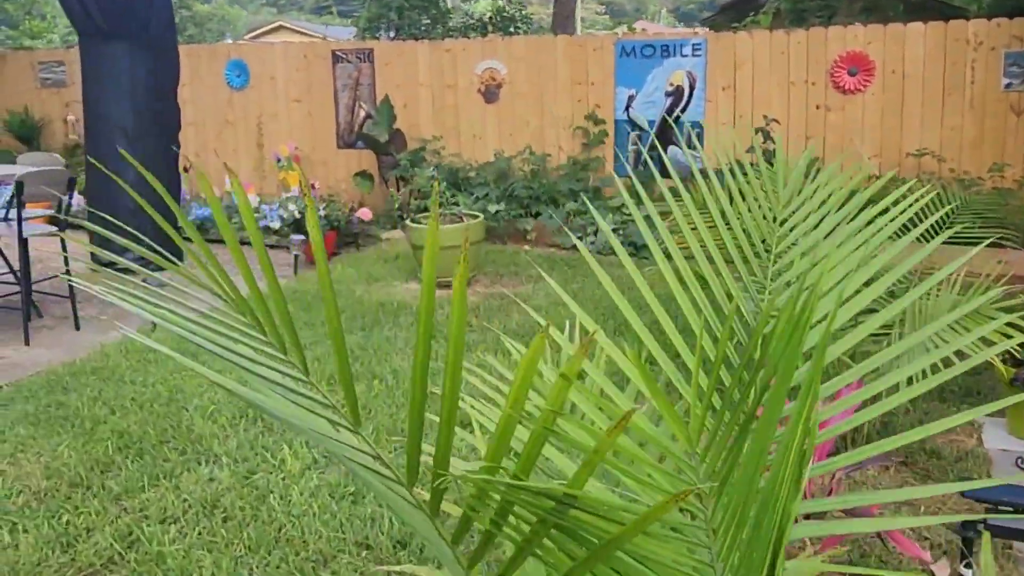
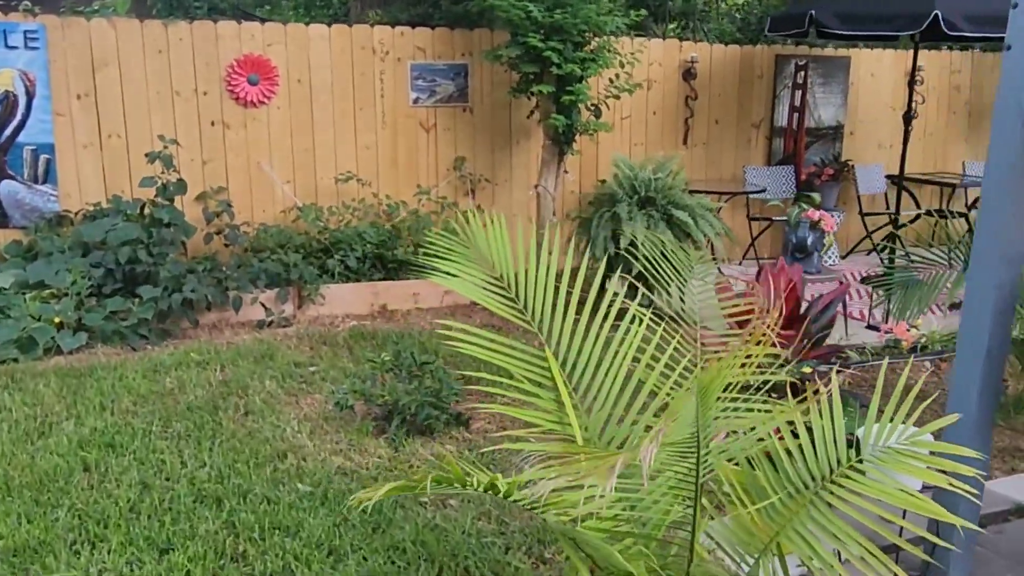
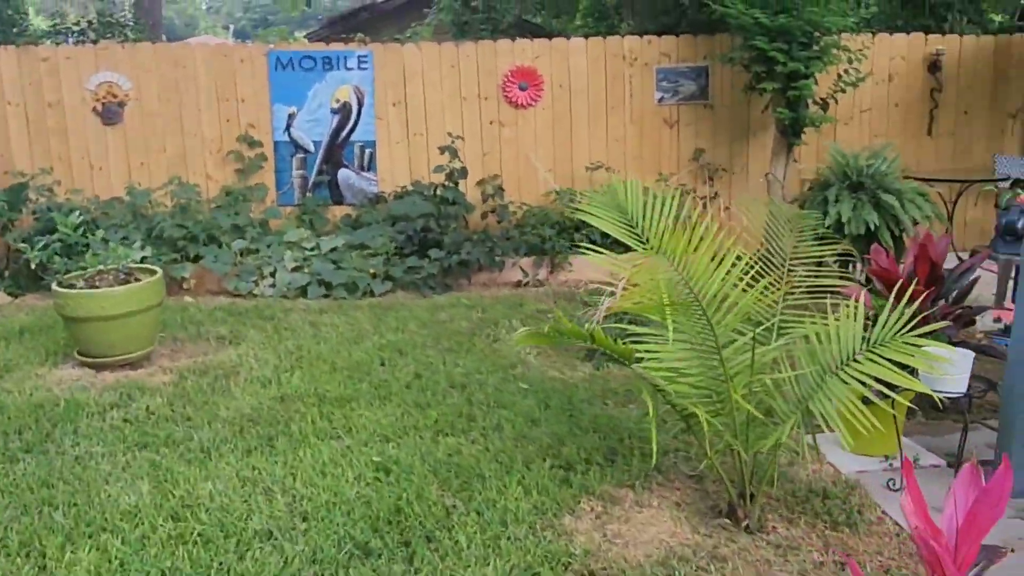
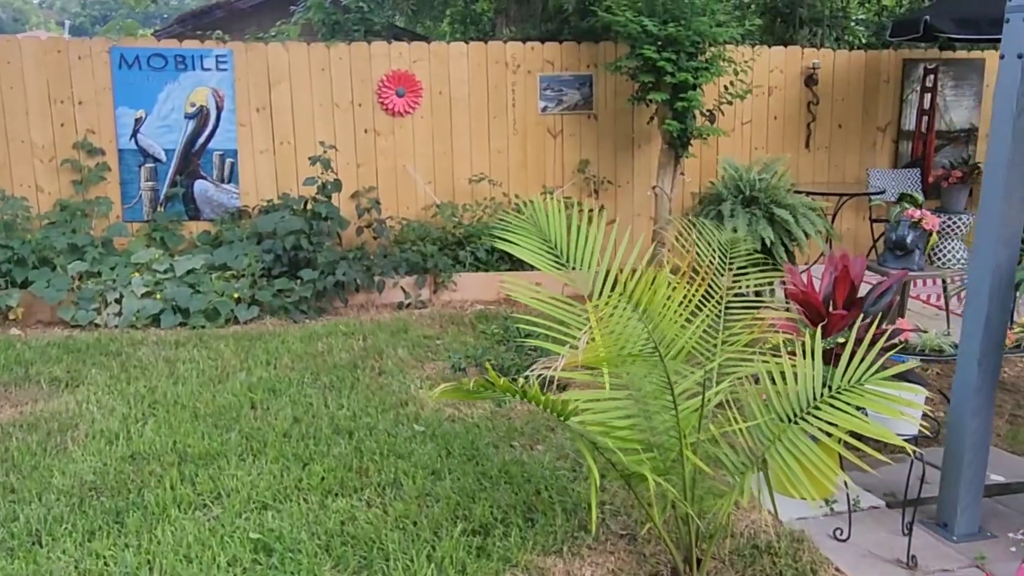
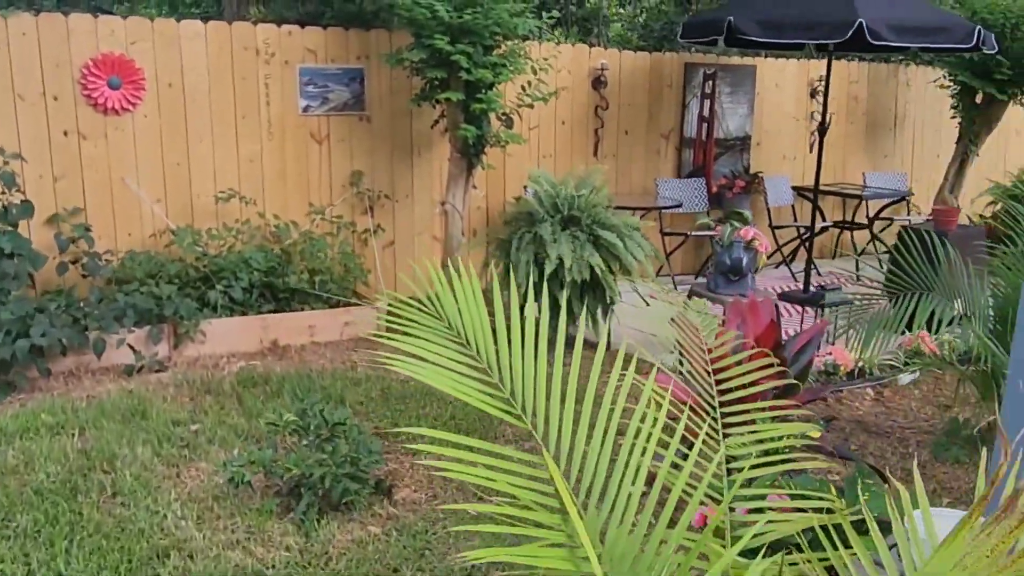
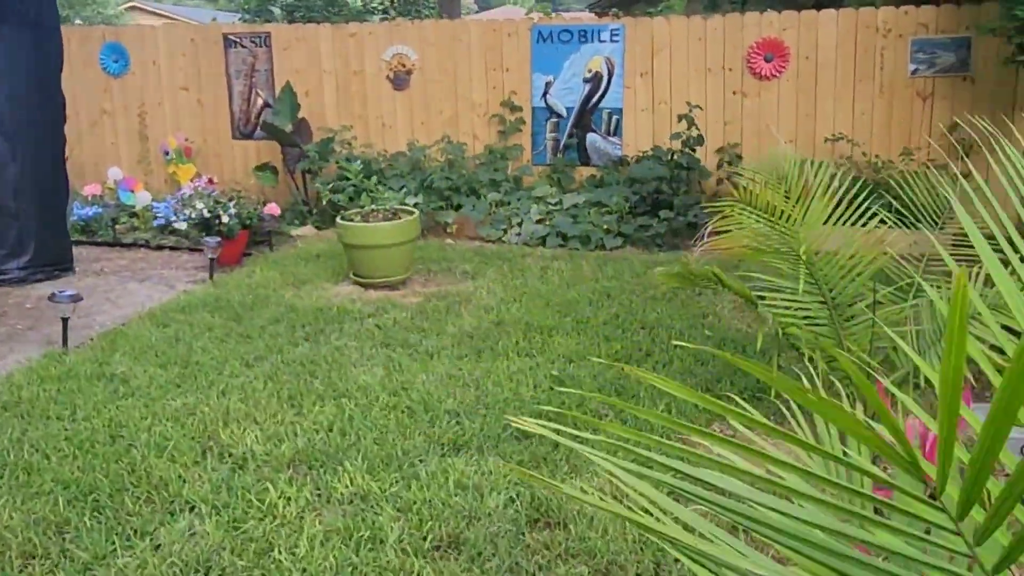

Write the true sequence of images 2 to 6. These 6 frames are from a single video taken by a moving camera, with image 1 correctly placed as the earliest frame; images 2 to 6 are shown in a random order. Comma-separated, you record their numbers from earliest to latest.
6, 3, 4, 2, 5
